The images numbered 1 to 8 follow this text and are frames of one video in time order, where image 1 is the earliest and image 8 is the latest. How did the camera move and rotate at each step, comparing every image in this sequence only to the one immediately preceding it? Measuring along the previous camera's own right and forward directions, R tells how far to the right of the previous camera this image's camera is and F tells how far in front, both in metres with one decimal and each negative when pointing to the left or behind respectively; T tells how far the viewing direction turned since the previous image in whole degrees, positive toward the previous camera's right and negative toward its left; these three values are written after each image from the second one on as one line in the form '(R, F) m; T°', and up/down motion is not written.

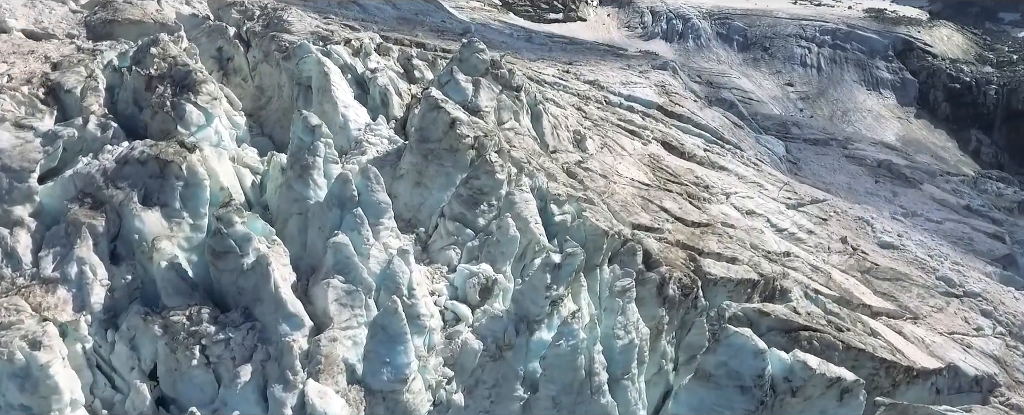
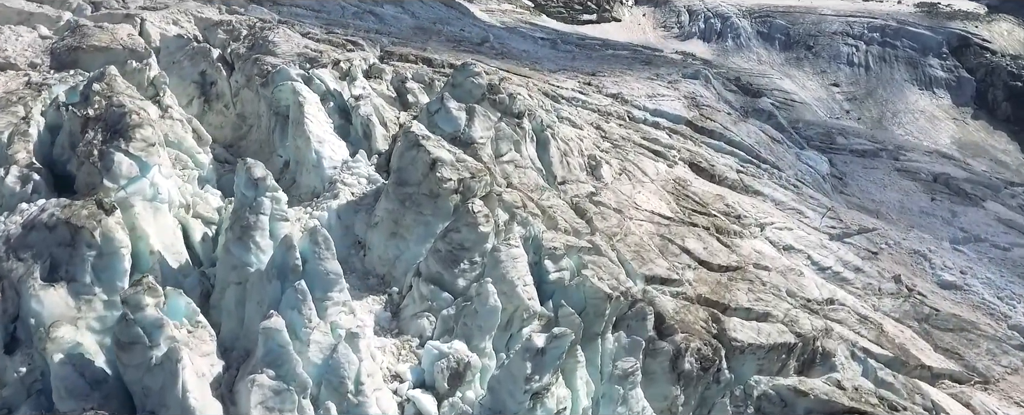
(+0.6, +1.3) m; -3°
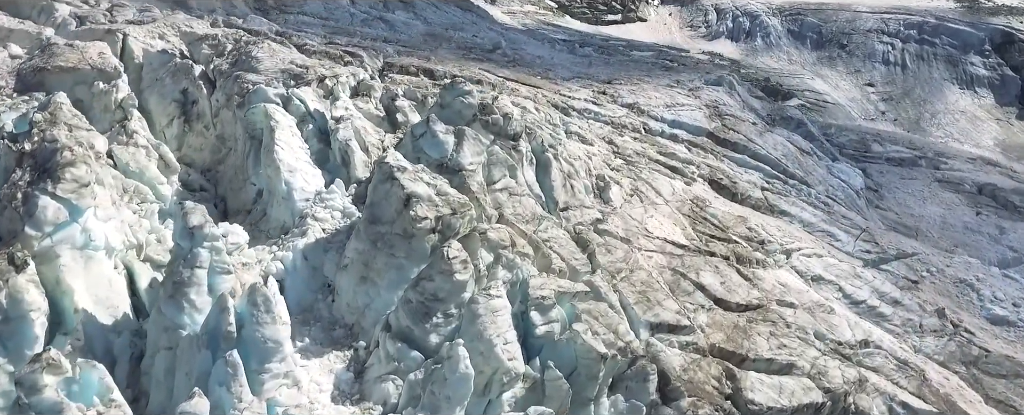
(+0.5, +1.0) m; -2°
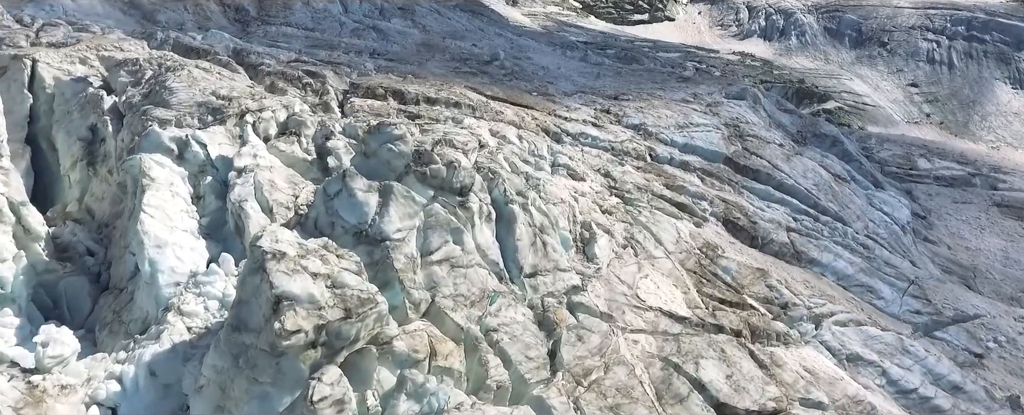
(+1.0, +2.1) m; -3°
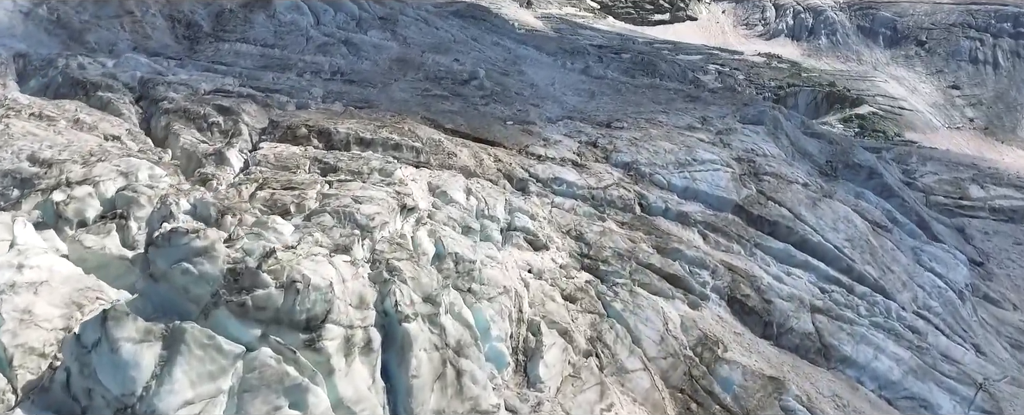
(+1.2, +2.6) m; -2°
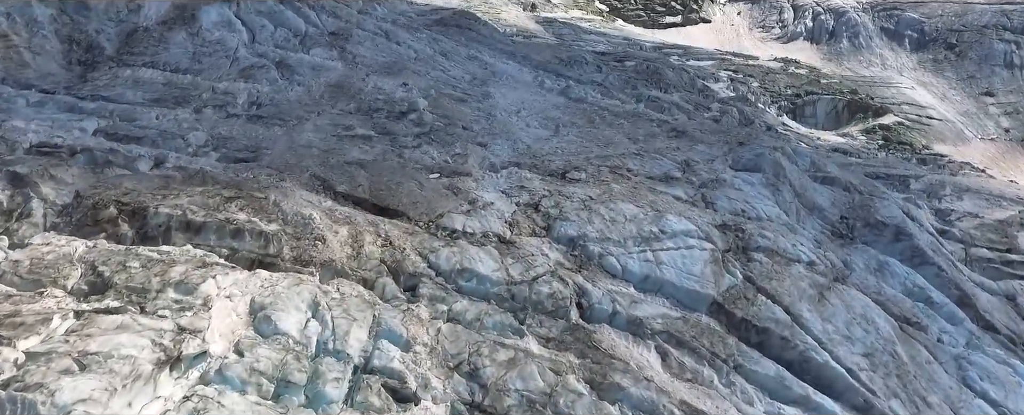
(+1.7, +3.1) m; -2°
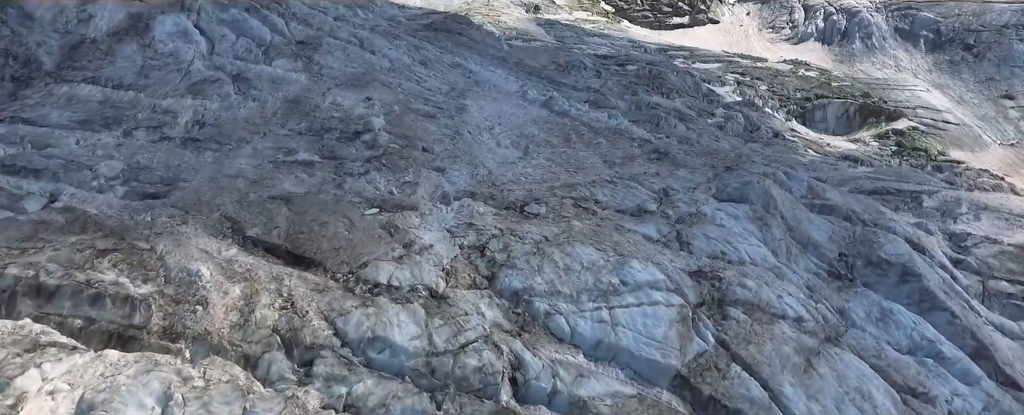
(+1.0, +1.4) m; -1°
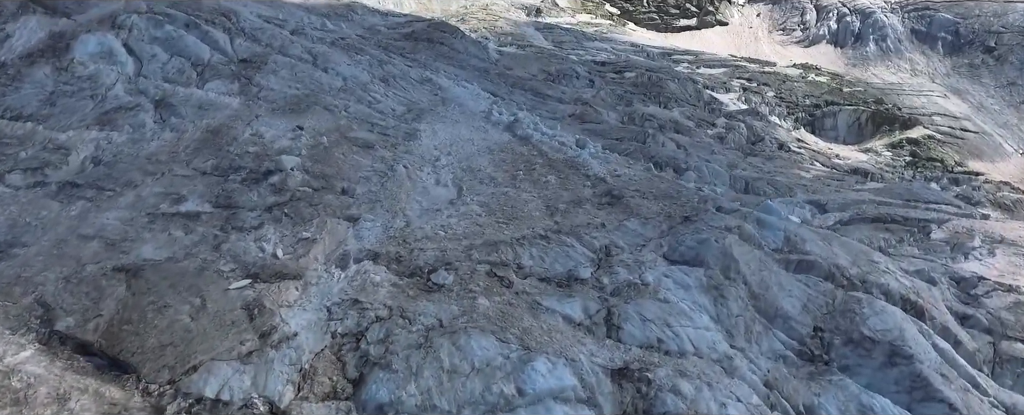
(+1.6, +1.8) m; -1°
